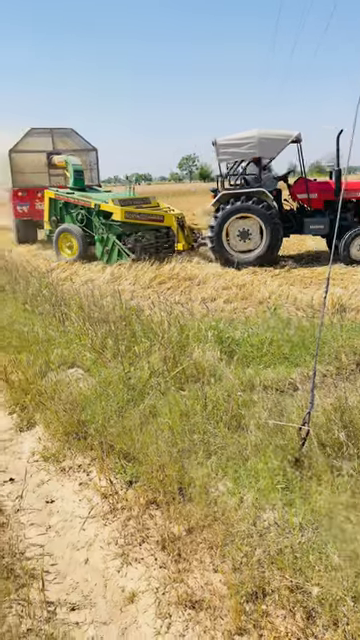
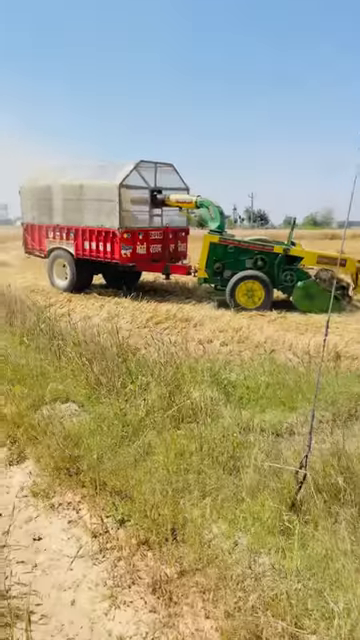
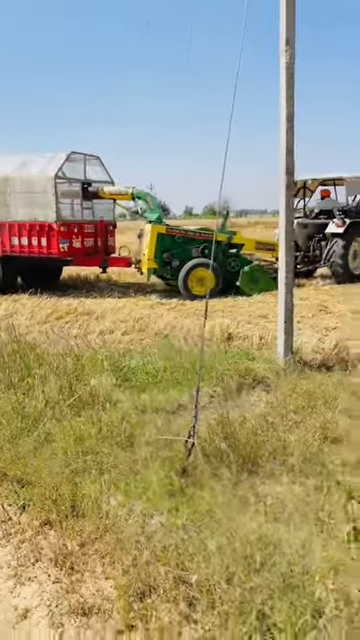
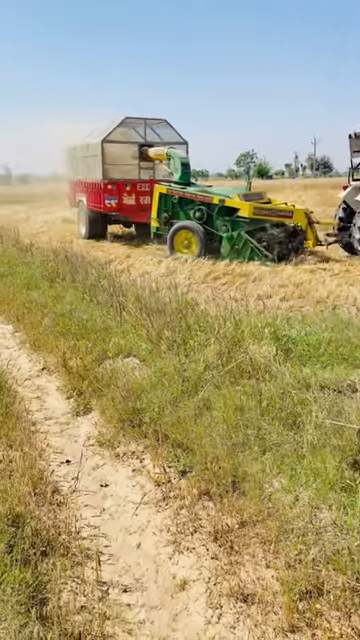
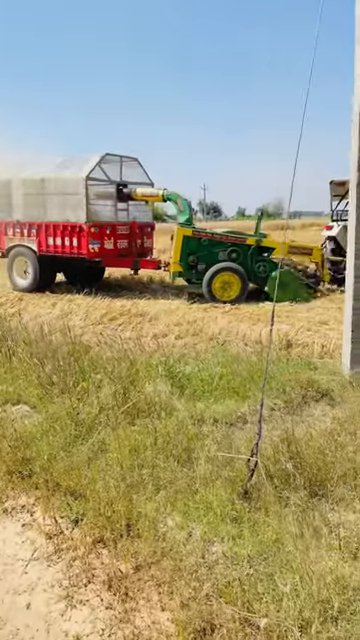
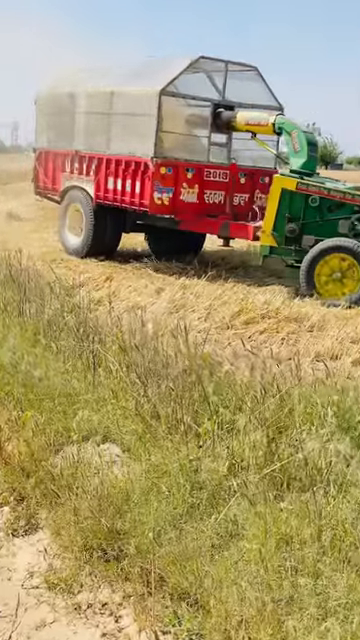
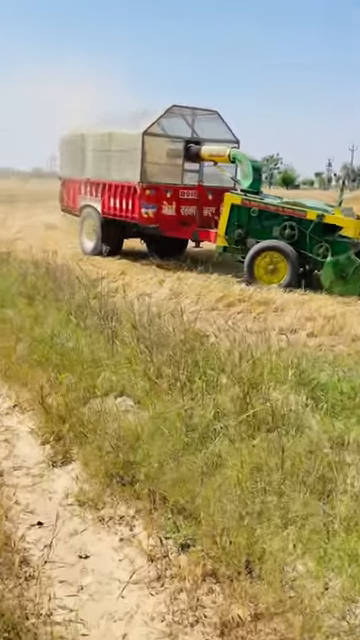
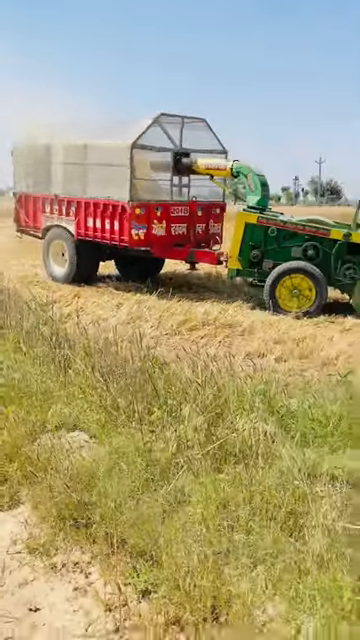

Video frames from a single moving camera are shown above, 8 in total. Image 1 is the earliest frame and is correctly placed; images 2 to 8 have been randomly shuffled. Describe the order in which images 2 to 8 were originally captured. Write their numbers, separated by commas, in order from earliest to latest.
4, 7, 6, 8, 2, 5, 3
